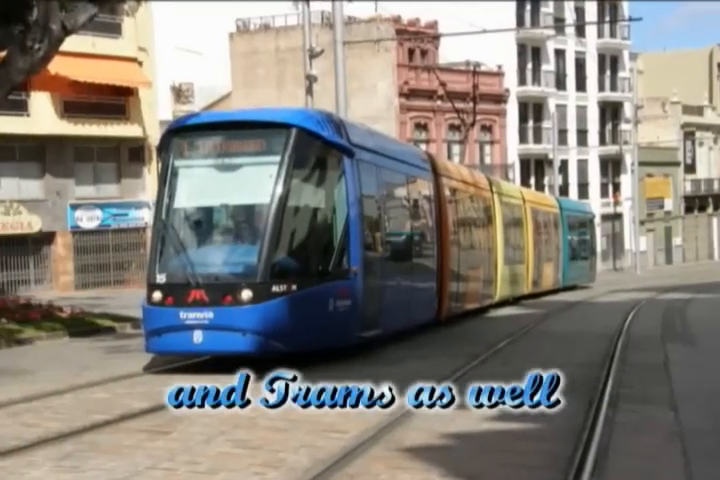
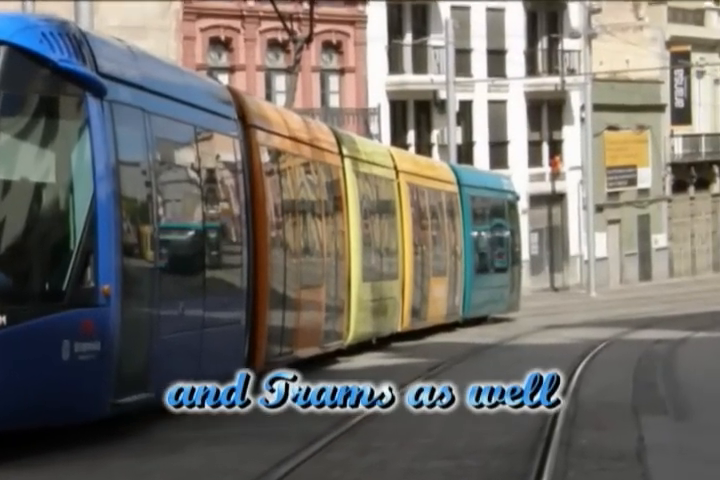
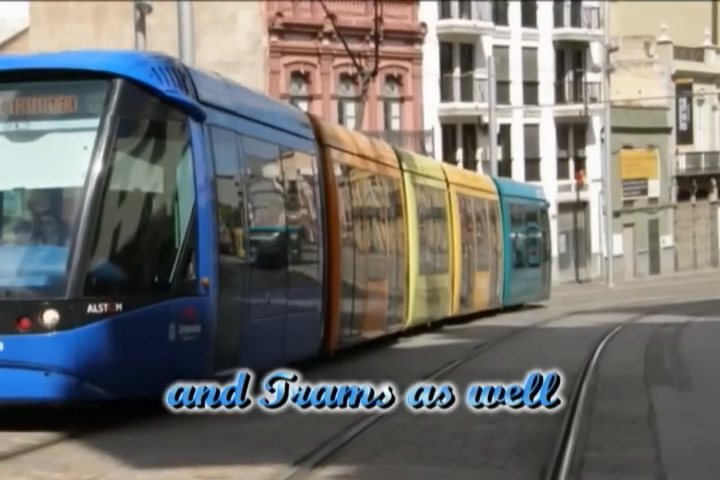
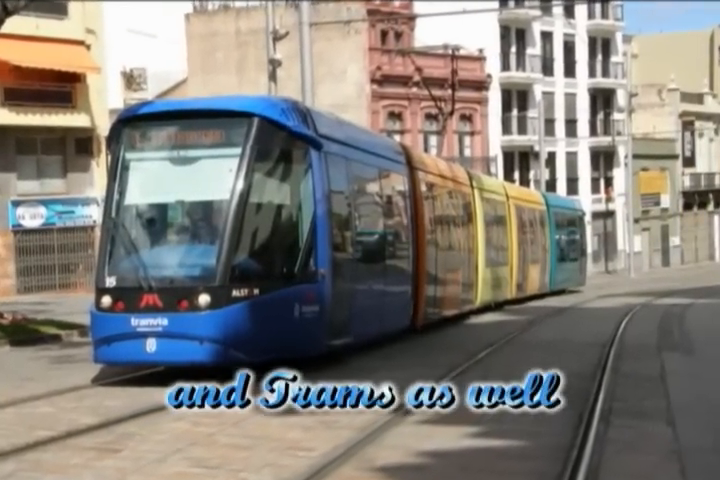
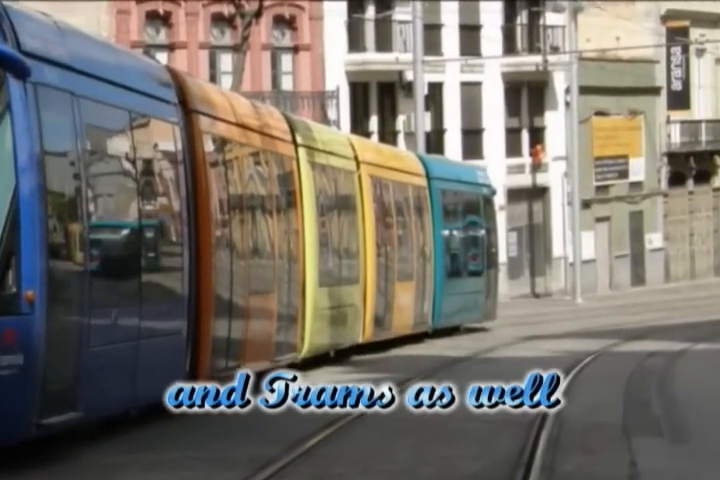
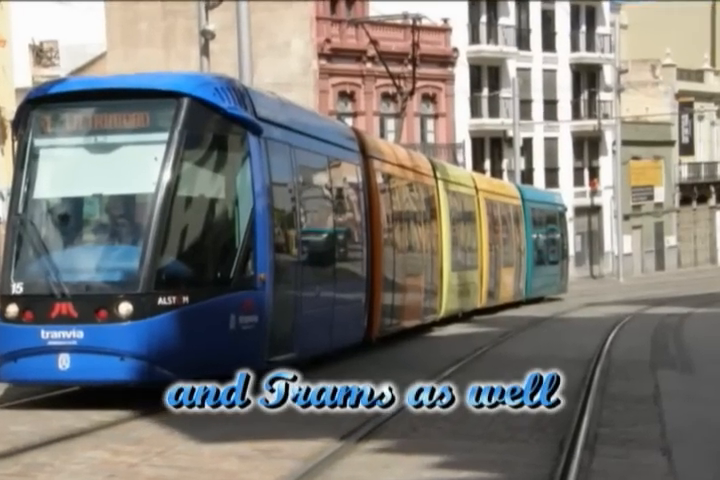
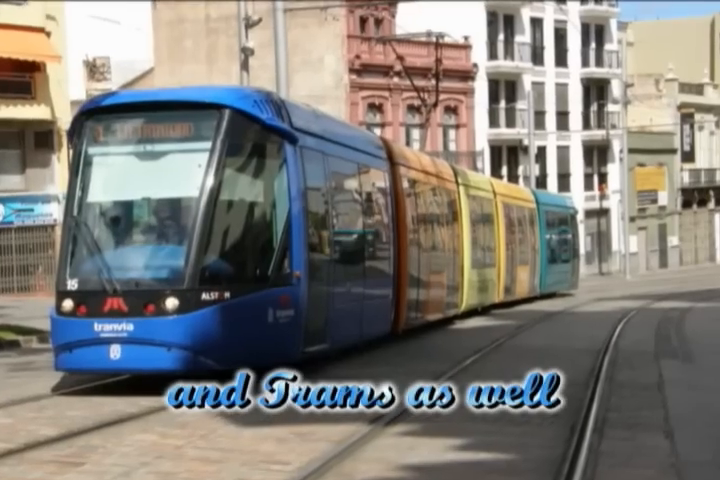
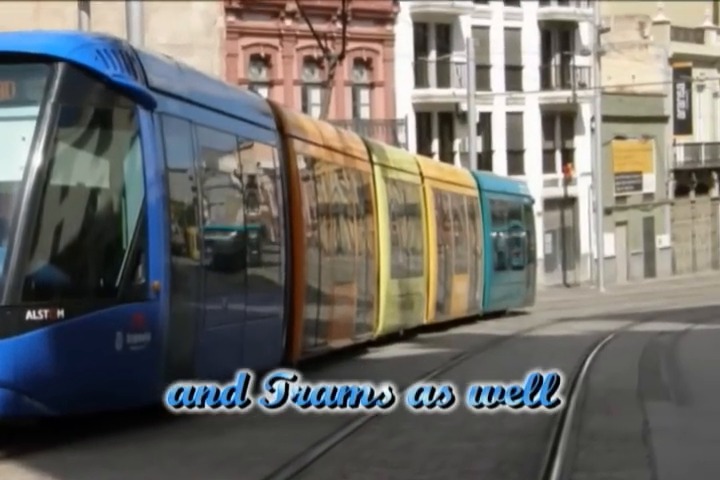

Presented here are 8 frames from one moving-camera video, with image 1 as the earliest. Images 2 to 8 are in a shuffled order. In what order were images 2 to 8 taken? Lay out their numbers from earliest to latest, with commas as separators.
4, 7, 6, 3, 8, 2, 5
